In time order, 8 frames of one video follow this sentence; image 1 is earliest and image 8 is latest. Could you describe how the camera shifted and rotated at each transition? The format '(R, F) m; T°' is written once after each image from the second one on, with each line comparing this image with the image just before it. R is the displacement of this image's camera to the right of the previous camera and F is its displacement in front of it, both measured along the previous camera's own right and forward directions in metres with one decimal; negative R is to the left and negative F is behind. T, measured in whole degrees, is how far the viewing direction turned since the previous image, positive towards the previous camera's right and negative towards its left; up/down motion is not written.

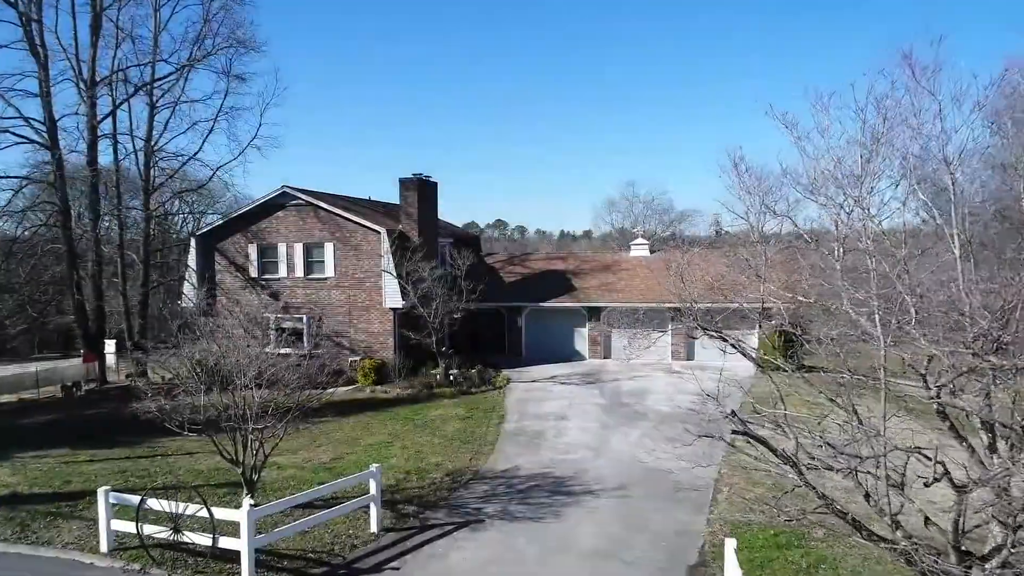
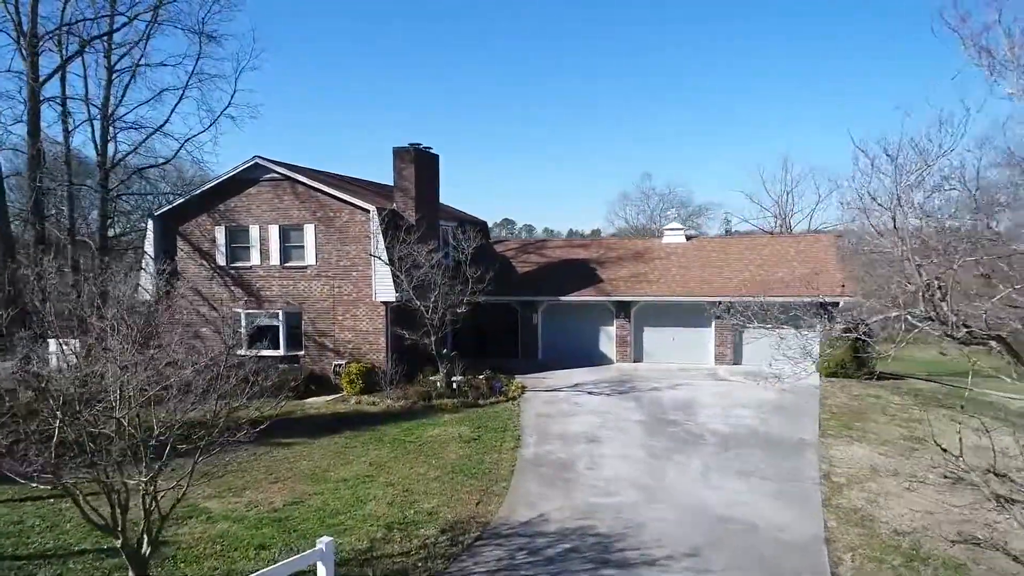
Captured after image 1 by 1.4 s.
(-0.2, +4.1) m; -1°
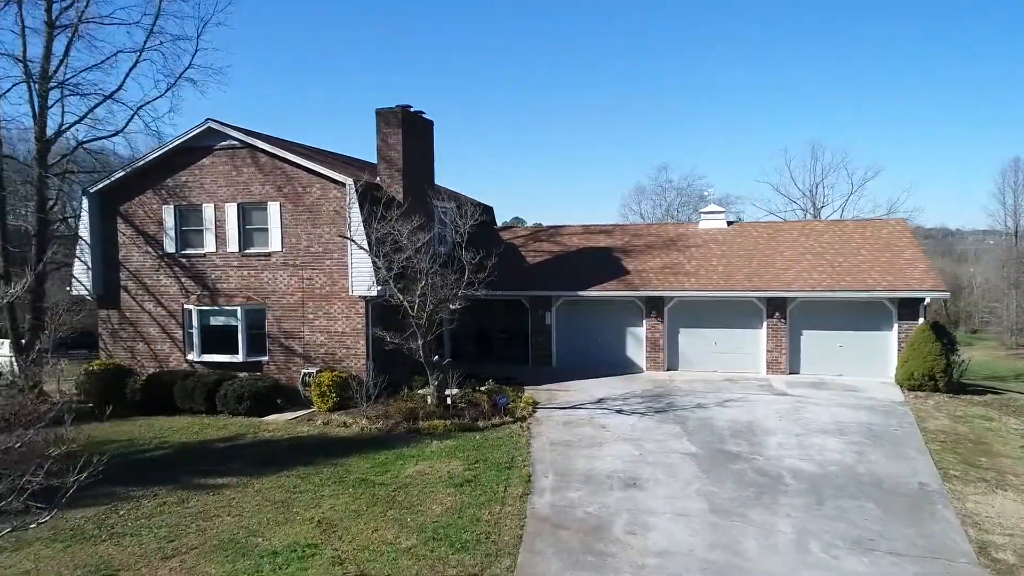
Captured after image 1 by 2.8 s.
(0.0, +3.9) m; -1°
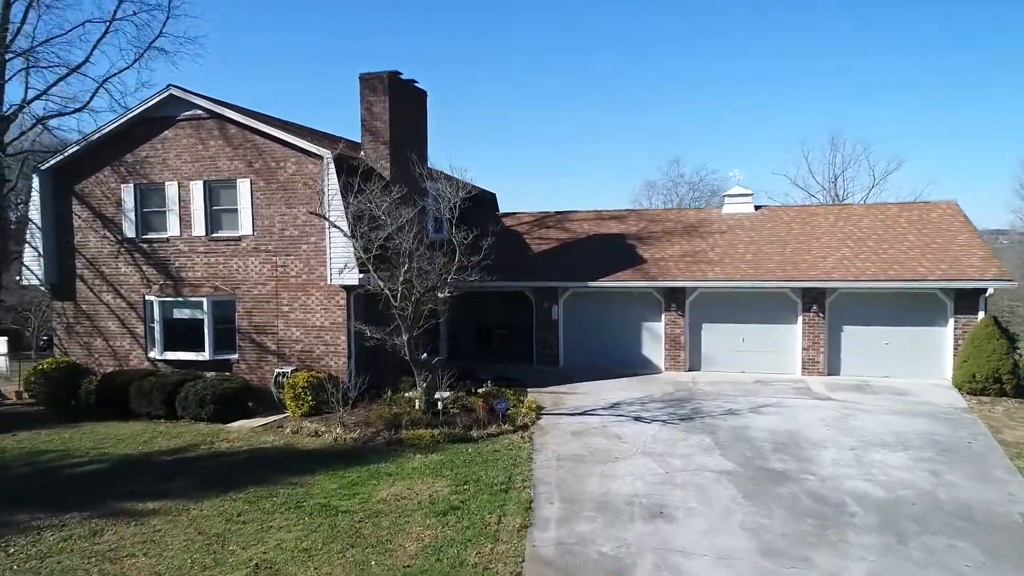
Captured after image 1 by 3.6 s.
(+0.1, +2.1) m; -1°
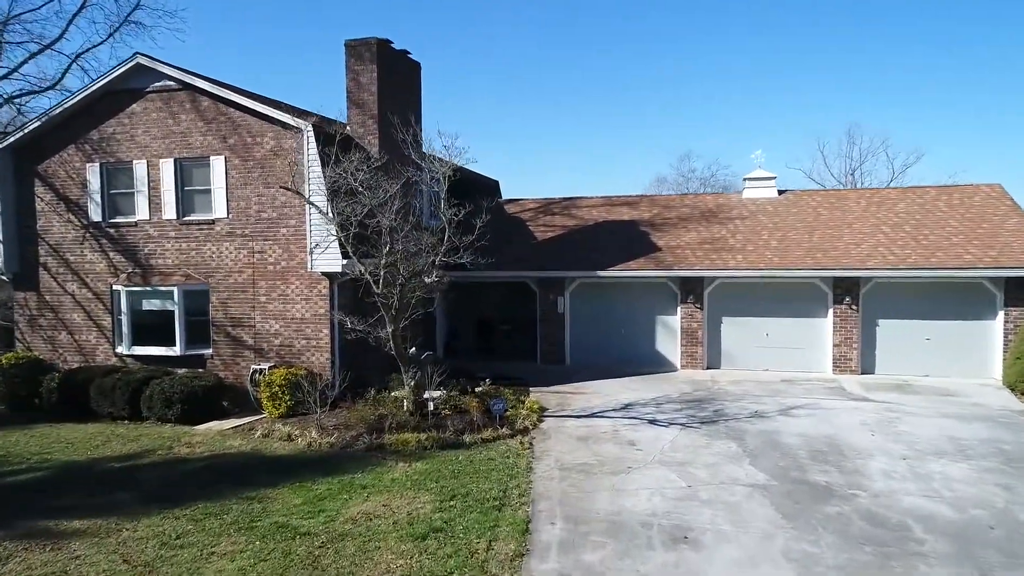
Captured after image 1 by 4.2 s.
(+0.2, +1.5) m; -1°
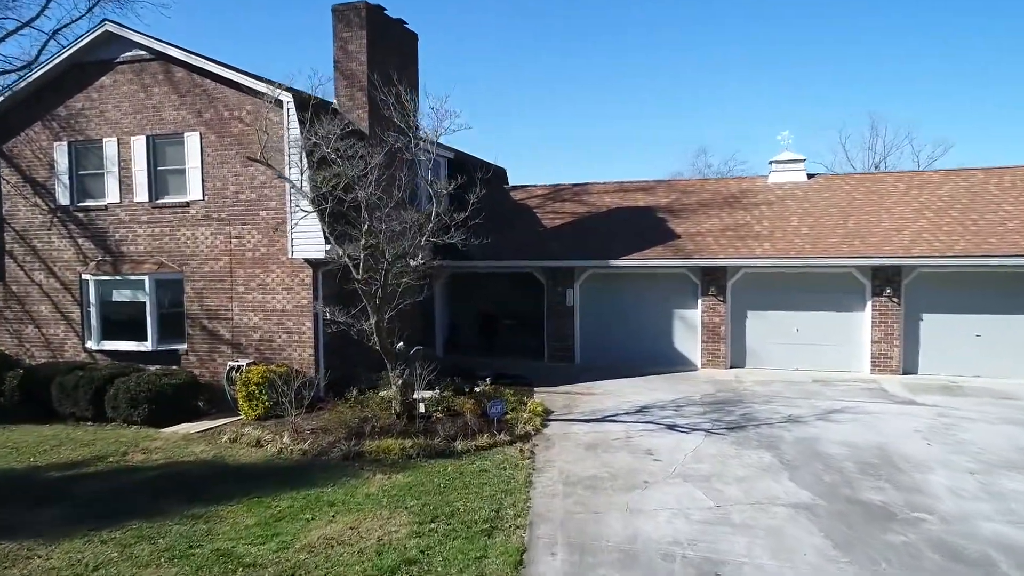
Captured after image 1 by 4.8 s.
(+0.2, +1.4) m; -1°
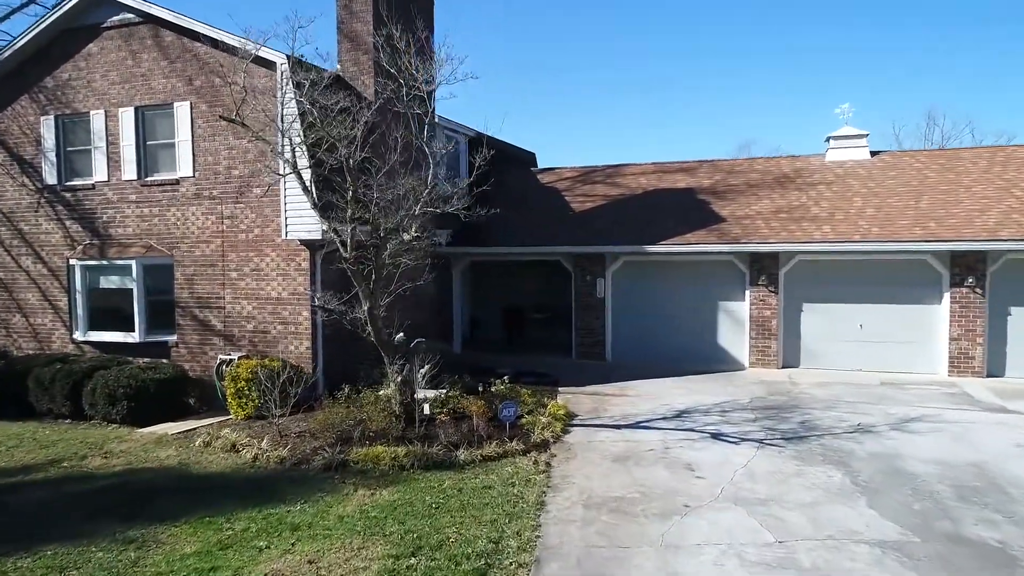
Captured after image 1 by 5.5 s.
(+0.3, +1.5) m; -3°
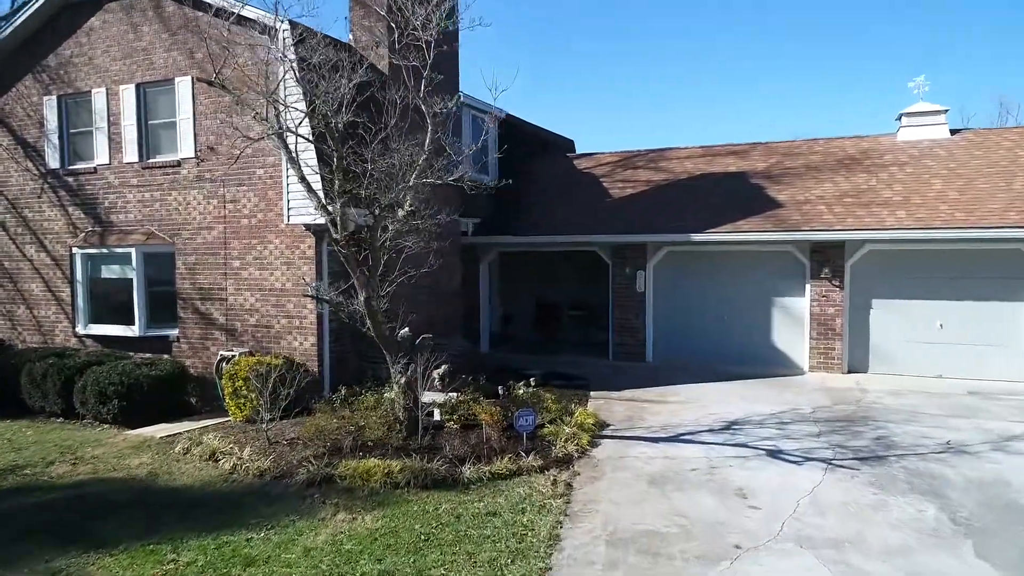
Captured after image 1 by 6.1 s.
(+0.3, +1.2) m; -4°
